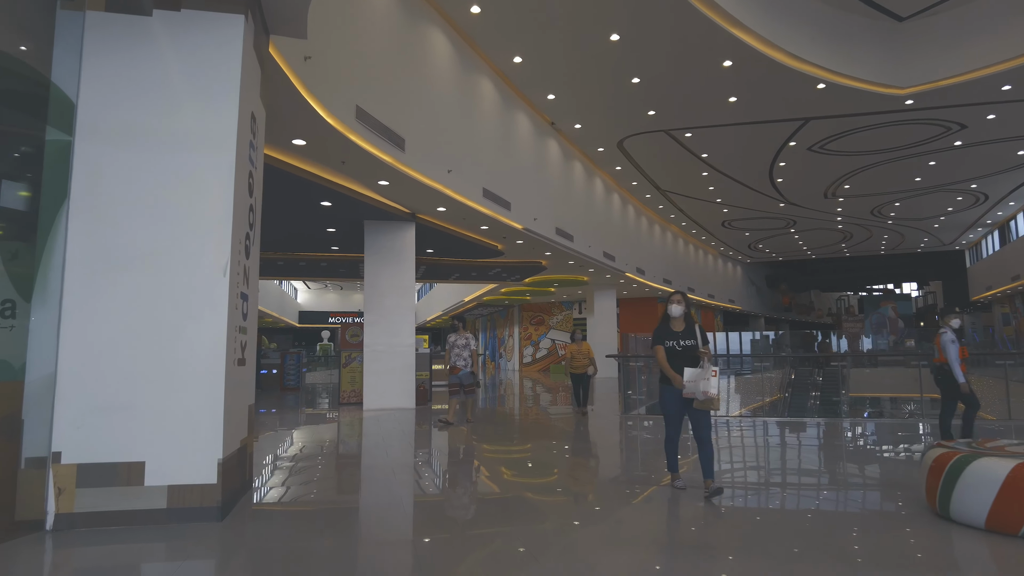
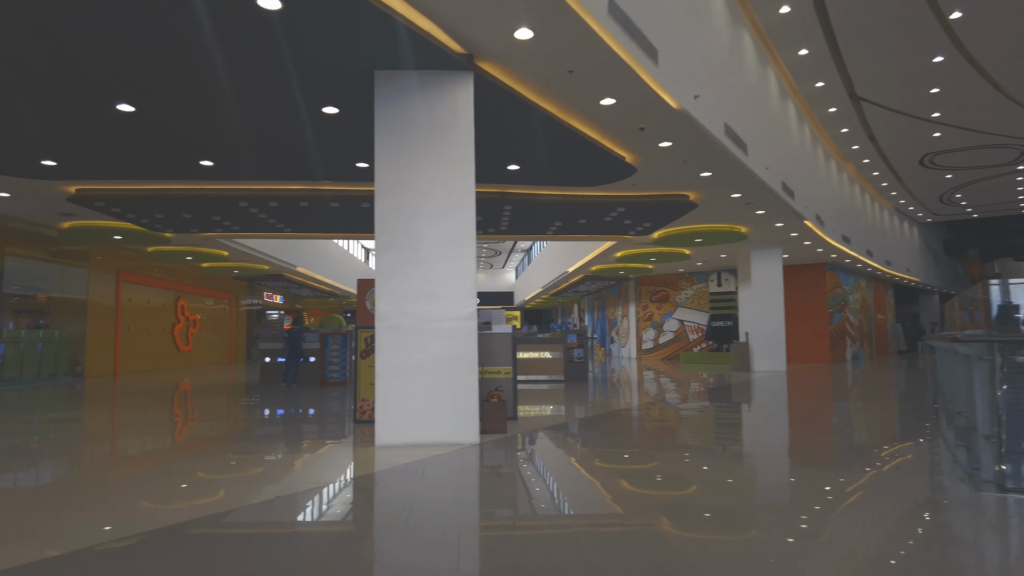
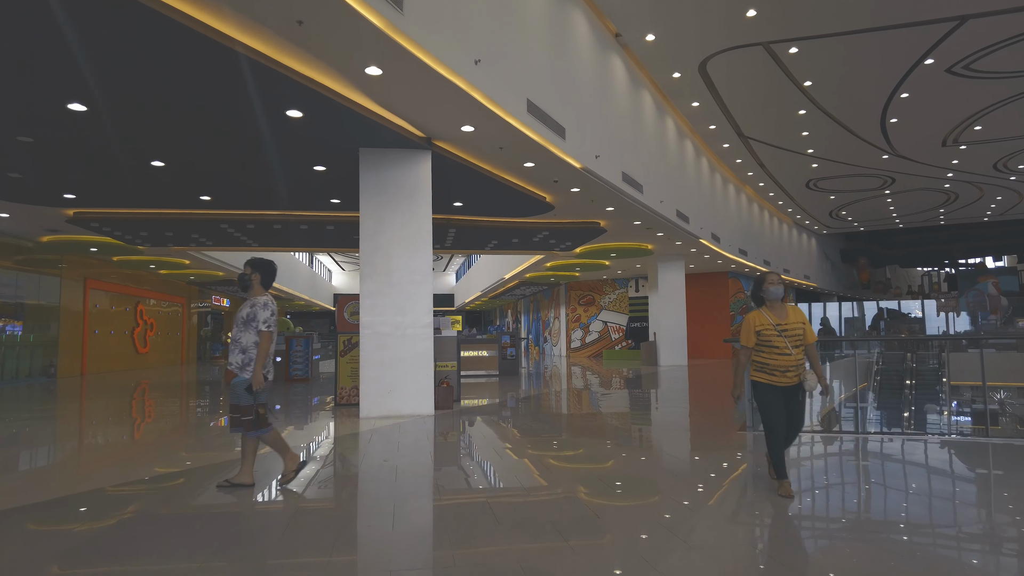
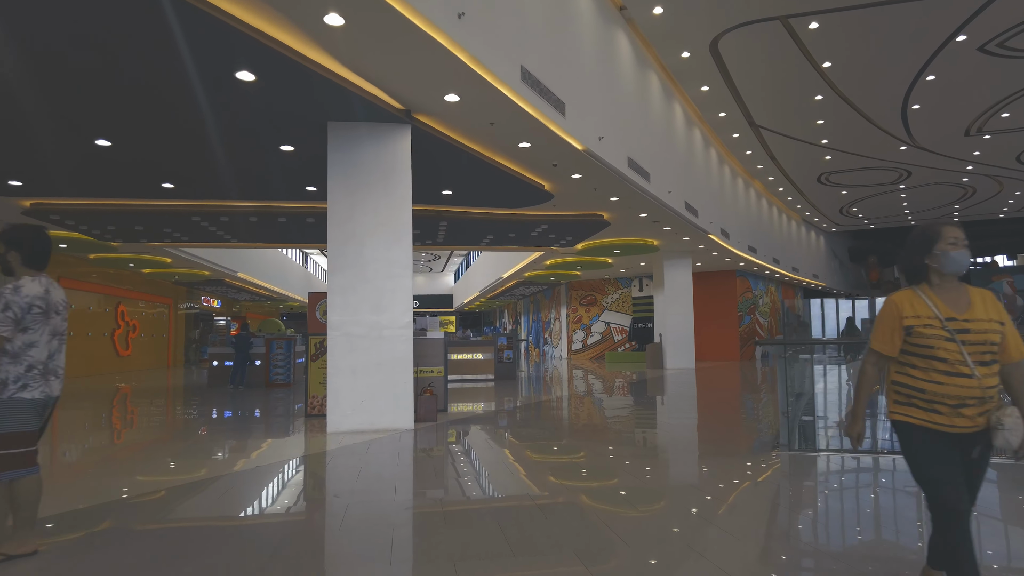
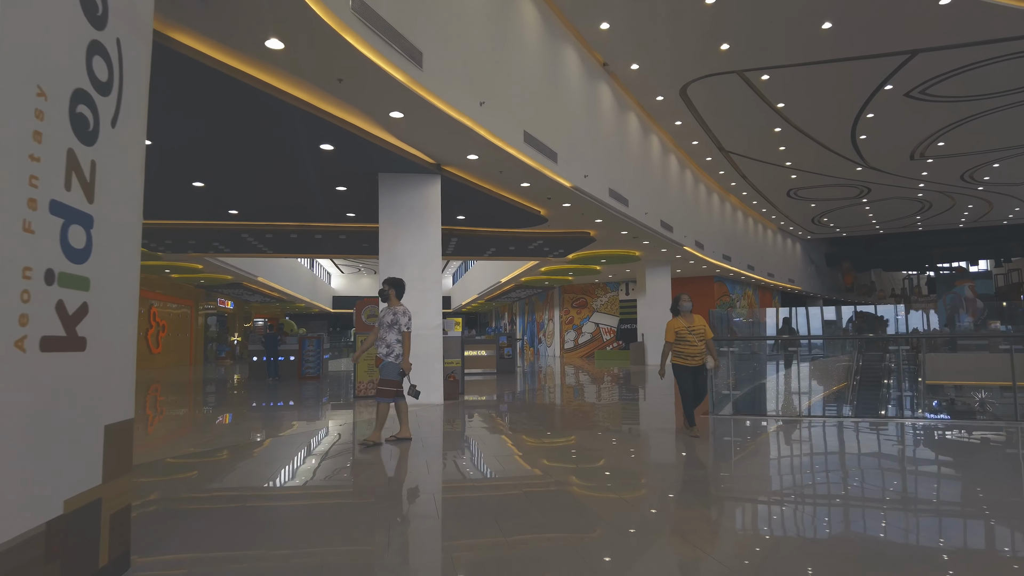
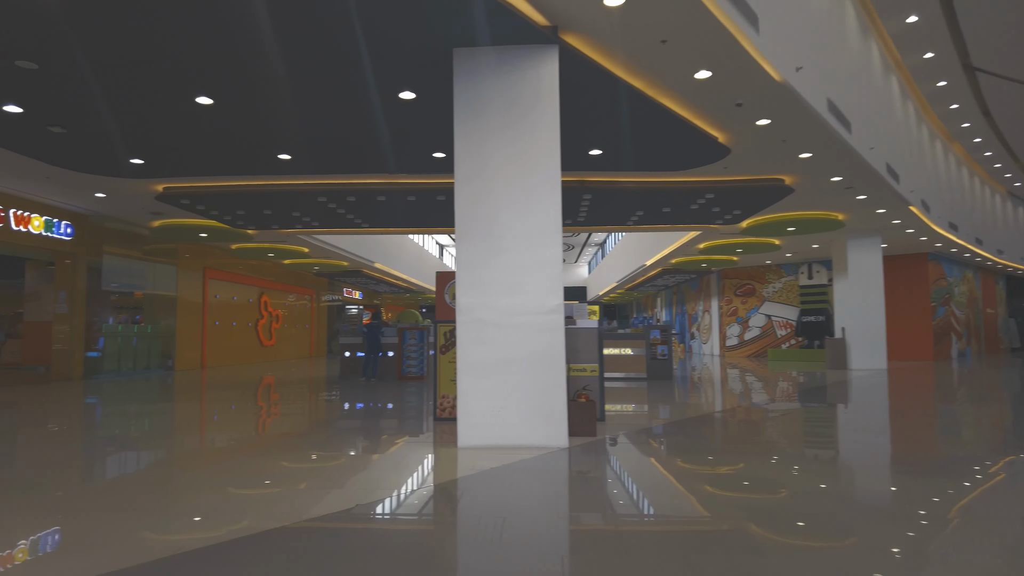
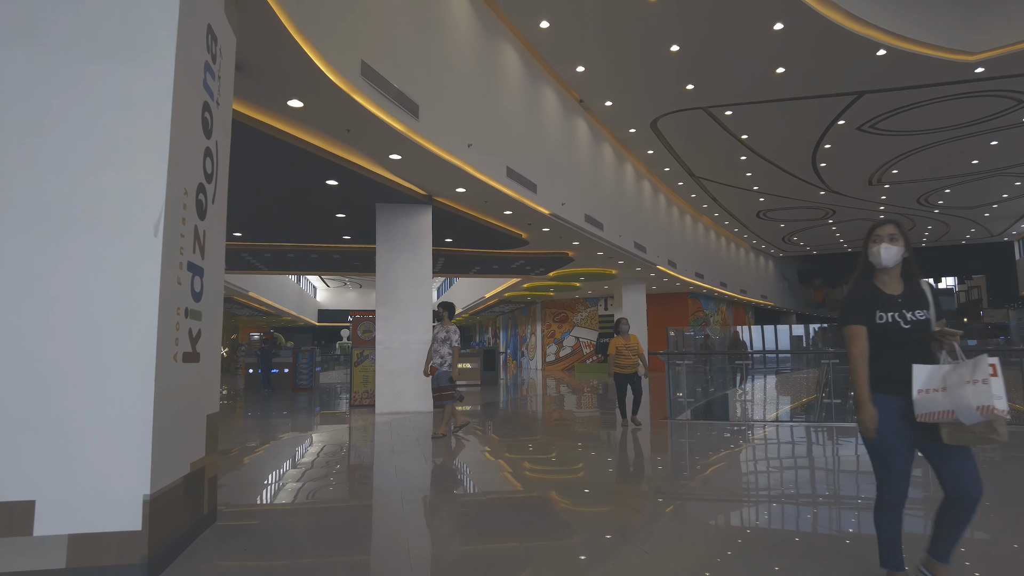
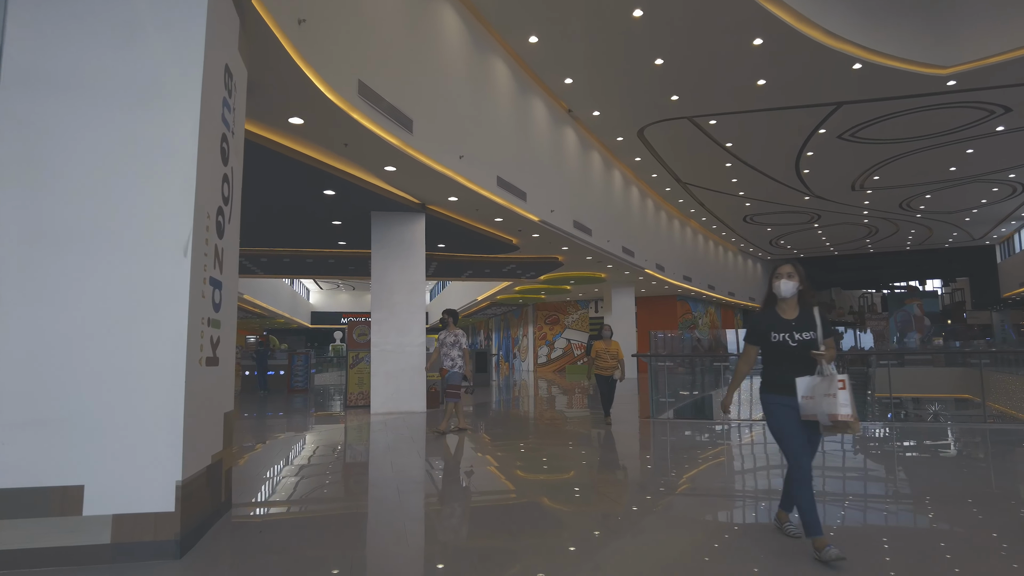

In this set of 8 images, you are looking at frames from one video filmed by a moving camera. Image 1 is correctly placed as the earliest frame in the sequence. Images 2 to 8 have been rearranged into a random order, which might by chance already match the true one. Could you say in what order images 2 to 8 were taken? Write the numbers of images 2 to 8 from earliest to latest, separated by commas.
8, 7, 5, 3, 4, 2, 6
